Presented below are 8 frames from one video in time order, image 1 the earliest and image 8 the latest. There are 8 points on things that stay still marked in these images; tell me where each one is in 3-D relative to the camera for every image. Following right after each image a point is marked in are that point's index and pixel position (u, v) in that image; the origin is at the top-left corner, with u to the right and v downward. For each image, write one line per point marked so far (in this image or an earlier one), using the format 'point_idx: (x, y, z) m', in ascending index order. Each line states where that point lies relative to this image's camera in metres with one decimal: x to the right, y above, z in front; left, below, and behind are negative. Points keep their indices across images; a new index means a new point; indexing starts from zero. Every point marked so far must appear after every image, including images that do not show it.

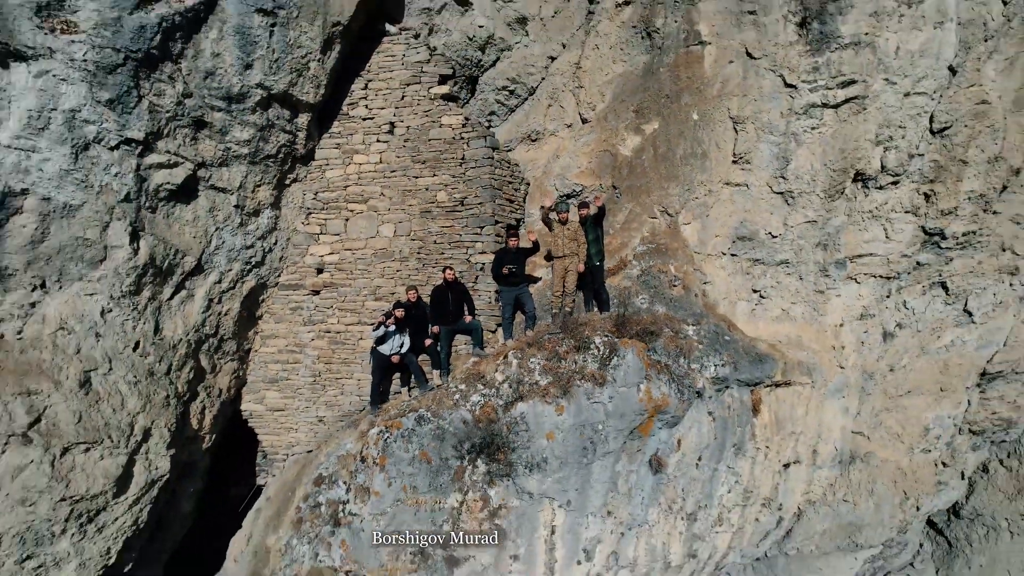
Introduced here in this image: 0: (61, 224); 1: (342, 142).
0: (-1.6, +0.2, +2.6) m
1: (-0.8, +0.7, +3.3) m
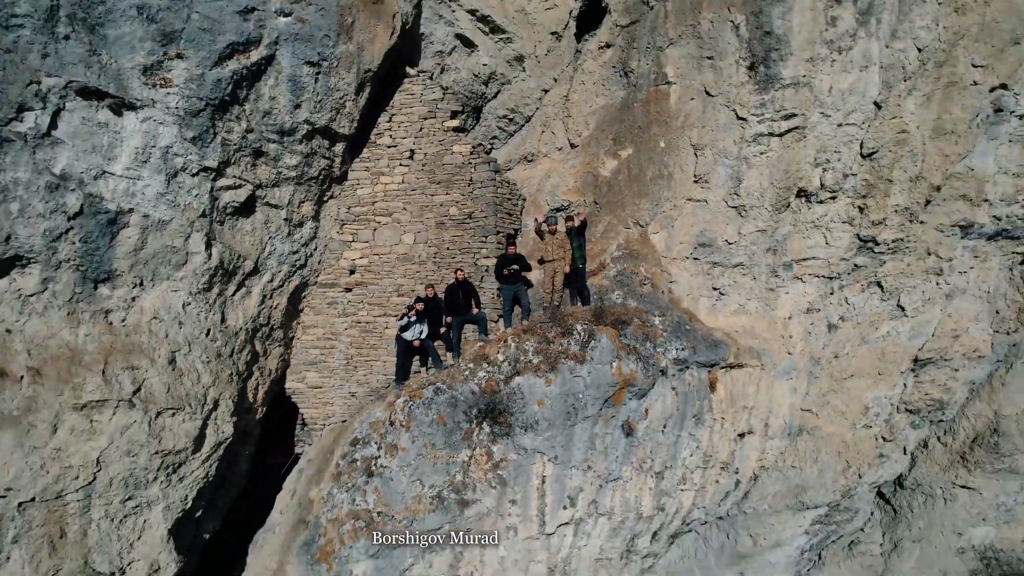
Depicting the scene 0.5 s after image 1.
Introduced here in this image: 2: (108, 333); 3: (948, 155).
0: (-1.6, +0.2, +3.3) m
1: (-0.8, +0.7, +4.0) m
2: (-1.8, -0.2, +3.3) m
3: (+2.6, +0.8, +4.2) m
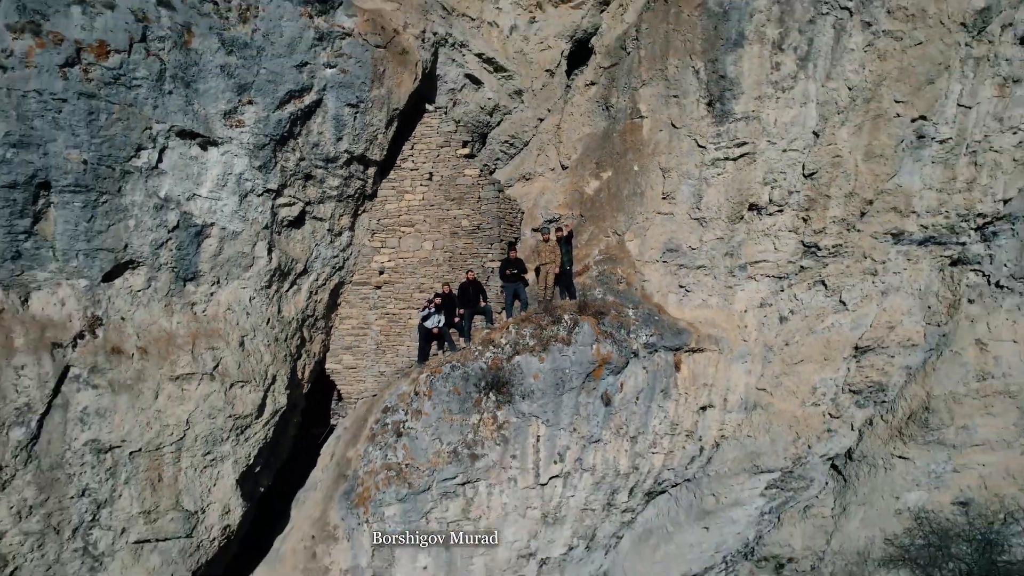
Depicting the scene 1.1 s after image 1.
0: (-1.6, +0.3, +4.2) m
1: (-0.8, +0.7, +4.9) m
2: (-1.8, -0.2, +4.1) m
3: (+2.6, +0.8, +5.1) m
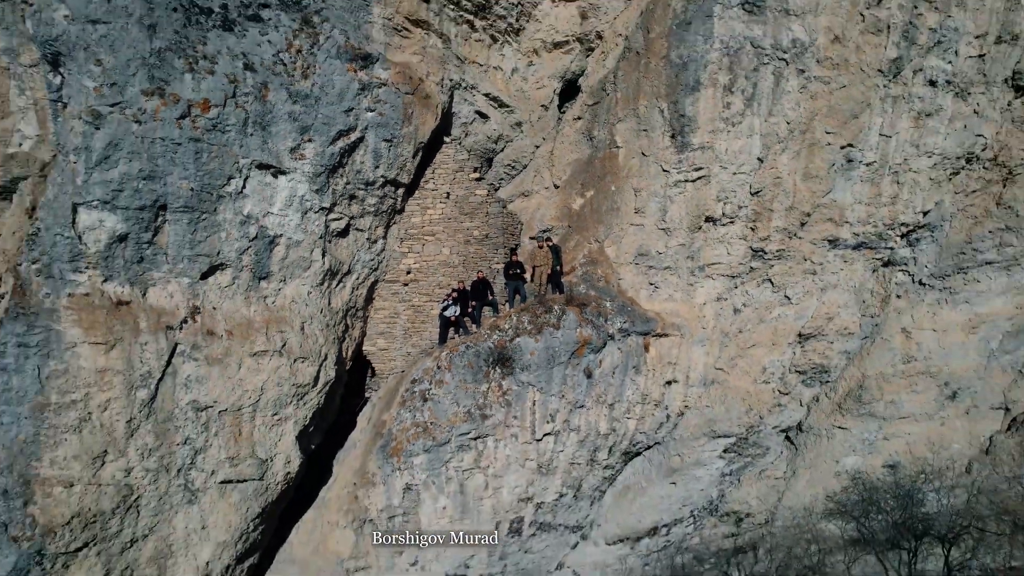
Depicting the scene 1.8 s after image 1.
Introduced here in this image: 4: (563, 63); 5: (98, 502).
0: (-1.6, +0.3, +5.4) m
1: (-0.8, +0.7, +6.1) m
2: (-1.8, -0.2, +5.3) m
3: (+2.7, +0.9, +6.2) m
4: (+0.4, +2.0, +6.2) m
5: (-2.8, -1.4, +4.8) m
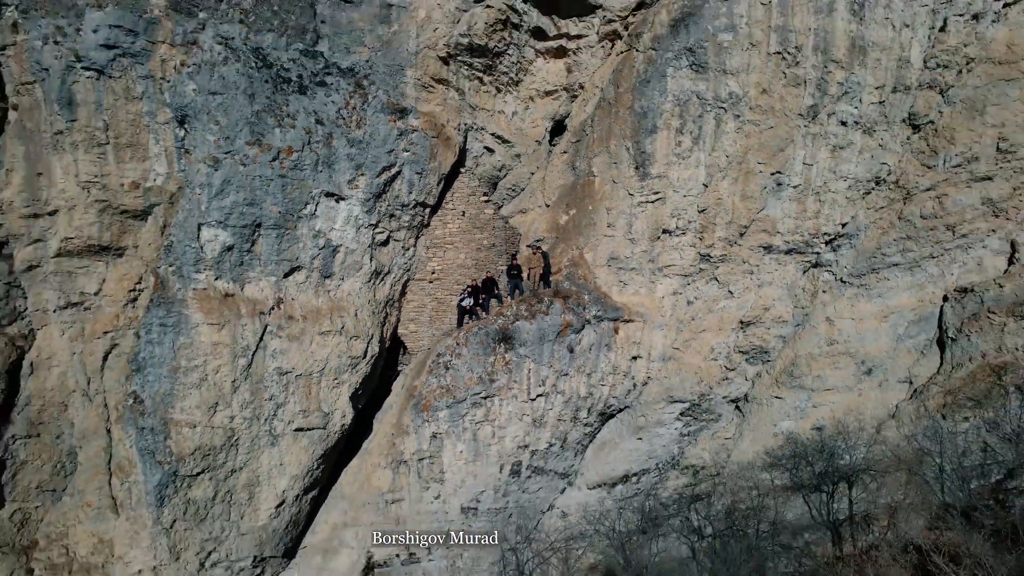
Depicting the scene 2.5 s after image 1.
0: (-1.6, +0.3, +7.1) m
1: (-0.7, +0.8, +7.8) m
2: (-1.8, -0.1, +7.1) m
3: (+2.7, +0.9, +8.0) m
4: (+0.5, +2.0, +8.0) m
5: (-2.8, -1.4, +6.6) m
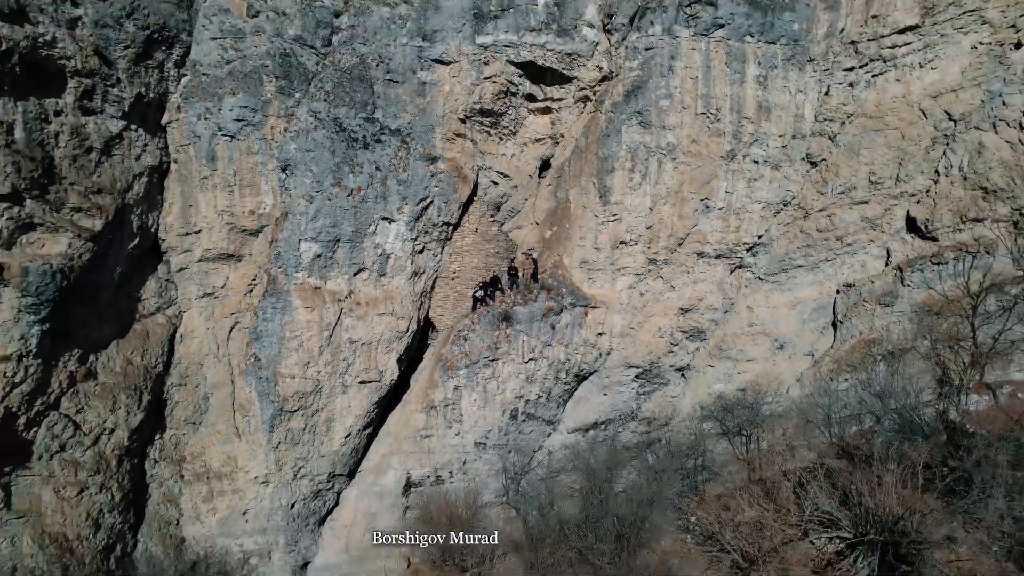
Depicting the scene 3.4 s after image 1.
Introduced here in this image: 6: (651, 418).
0: (-1.6, +0.4, +10.1) m
1: (-0.8, +0.8, +10.8) m
2: (-1.8, -0.1, +10.1) m
3: (+2.6, +1.0, +11.0) m
4: (+0.4, +2.1, +11.0) m
5: (-2.8, -1.3, +9.6) m
6: (+2.2, -2.1, +11.7) m
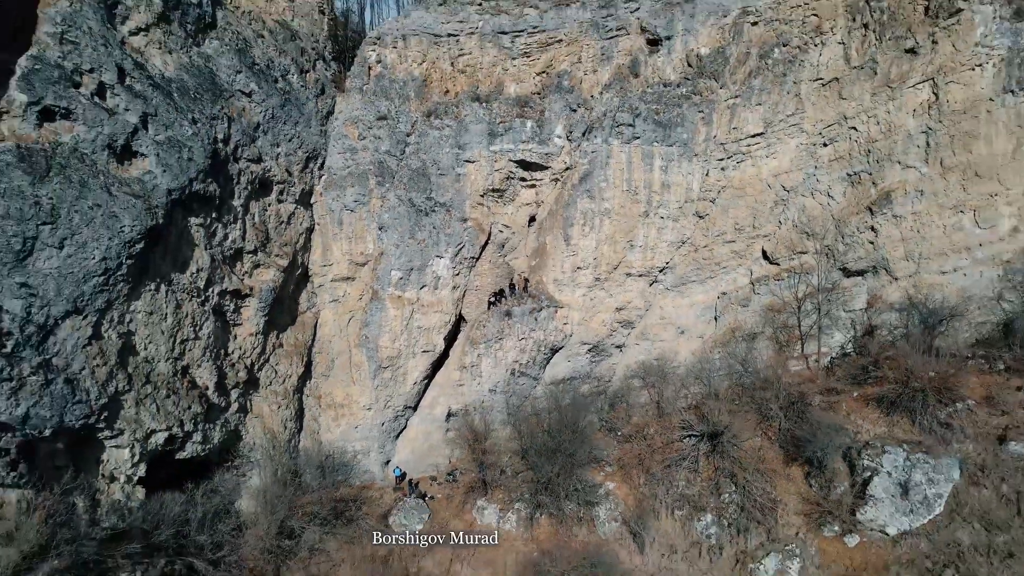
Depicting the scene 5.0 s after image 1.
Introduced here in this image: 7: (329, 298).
0: (-1.6, +0.2, +17.0) m
1: (-0.8, +0.6, +17.6) m
2: (-1.8, -0.2, +16.9) m
3: (+2.6, +0.8, +17.8) m
4: (+0.4, +1.9, +17.8) m
5: (-2.8, -1.5, +16.4) m
6: (+2.2, -2.3, +18.5) m
7: (-4.1, -0.2, +16.4) m
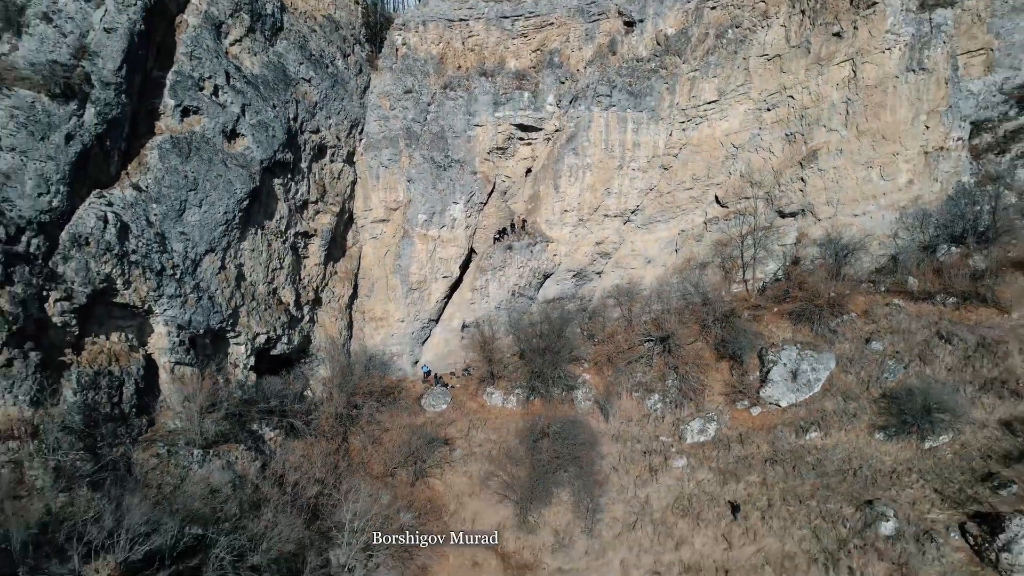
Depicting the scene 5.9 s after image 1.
0: (-1.6, +2.0, +21.3) m
1: (-0.8, +2.5, +21.9) m
2: (-1.8, +1.5, +21.3) m
3: (+2.7, +2.6, +22.1) m
4: (+0.4, +3.8, +22.0) m
5: (-2.7, +0.2, +21.0) m
6: (+2.3, -0.3, +23.1) m
7: (-4.1, +1.5, +20.8) m
